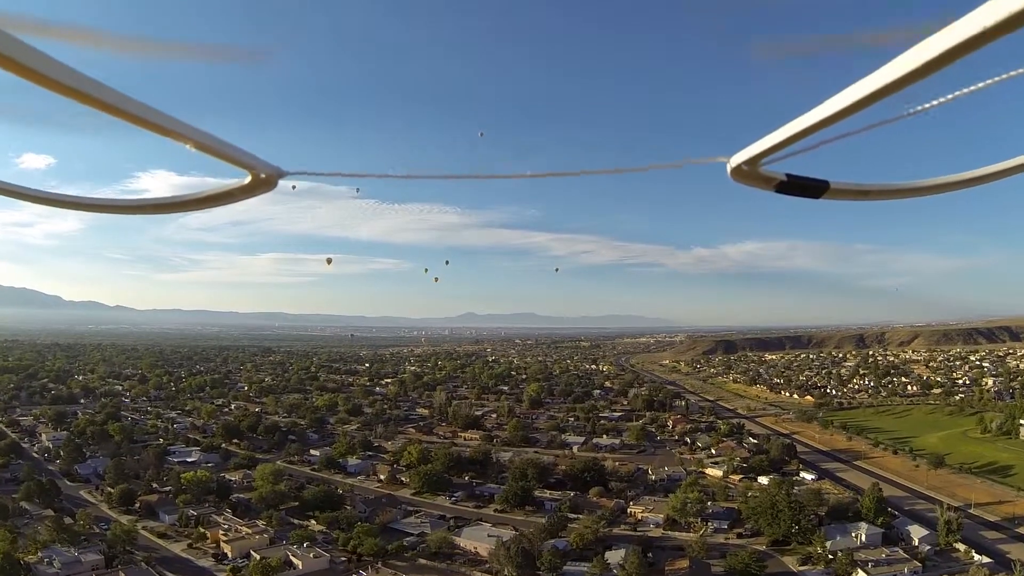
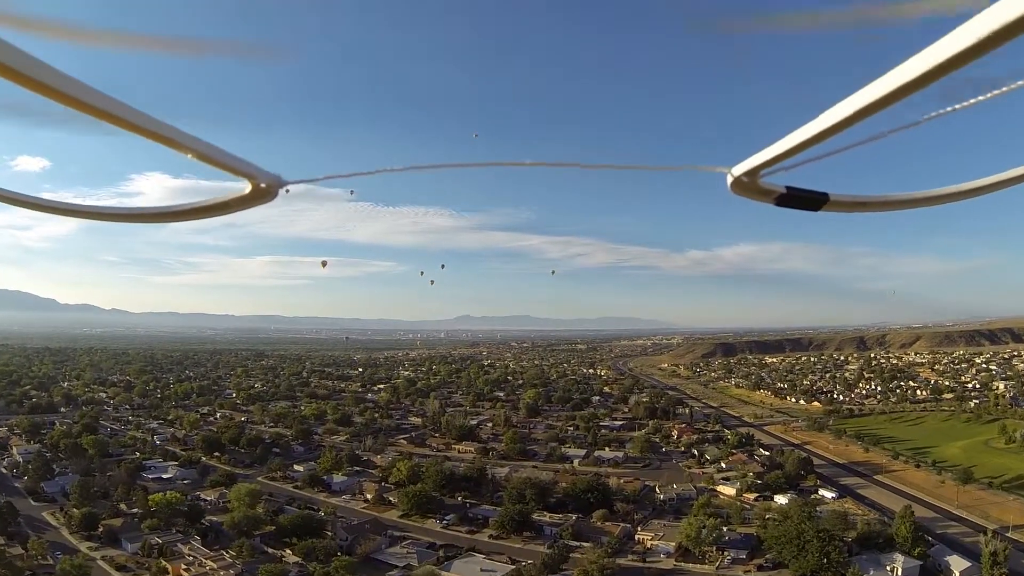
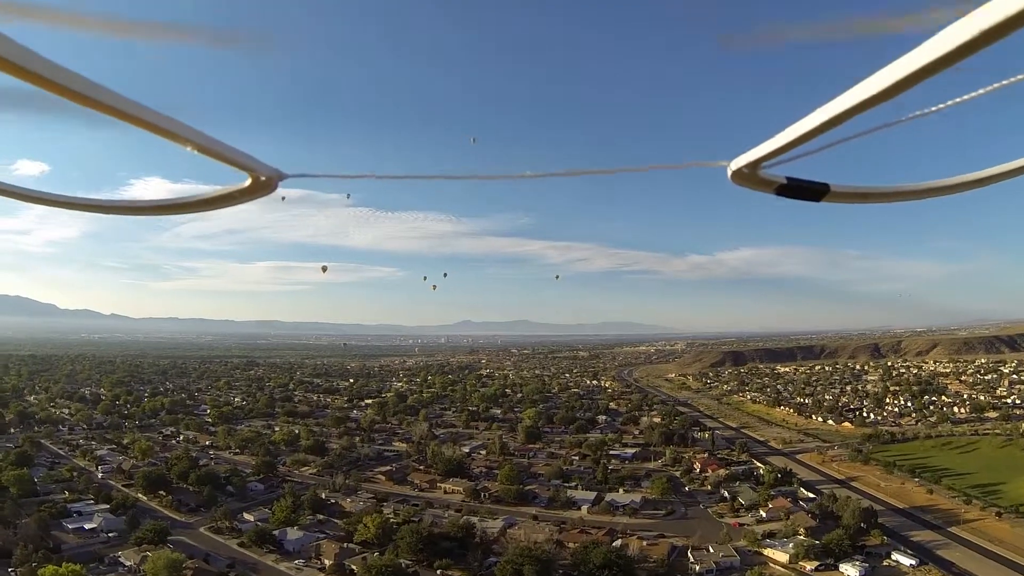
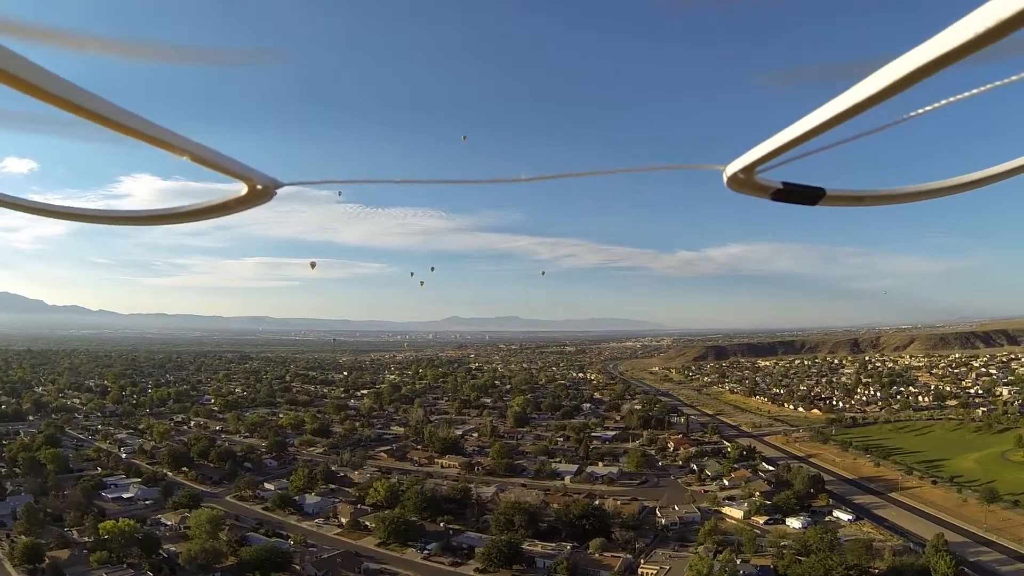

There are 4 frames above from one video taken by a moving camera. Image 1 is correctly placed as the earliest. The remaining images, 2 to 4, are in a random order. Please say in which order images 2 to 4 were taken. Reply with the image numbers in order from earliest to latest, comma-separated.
2, 4, 3
